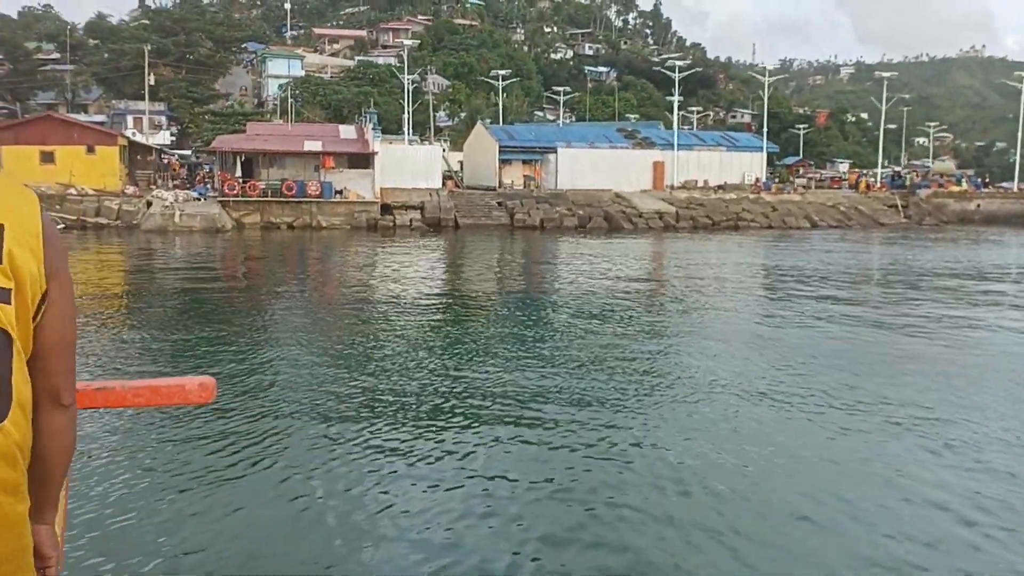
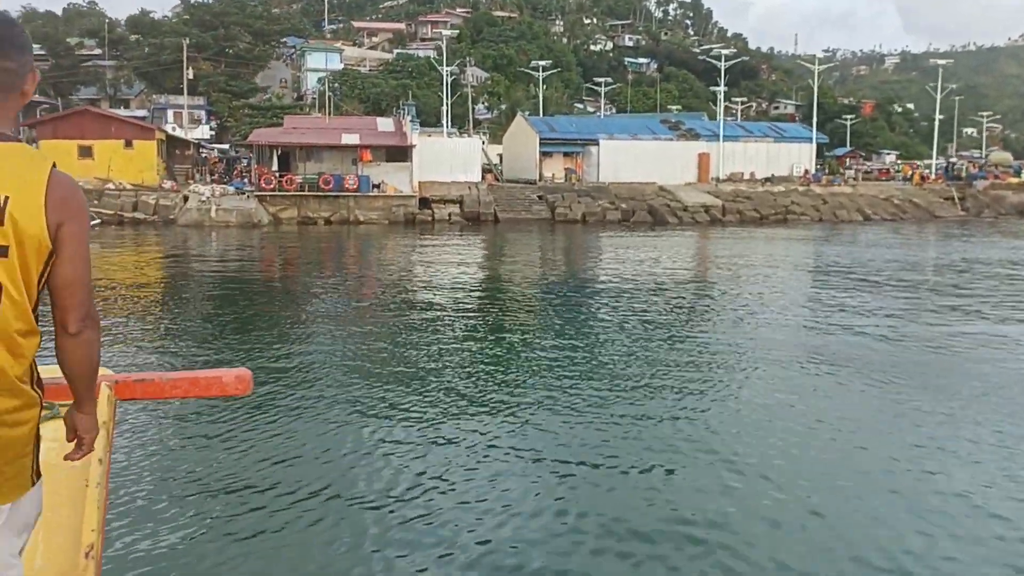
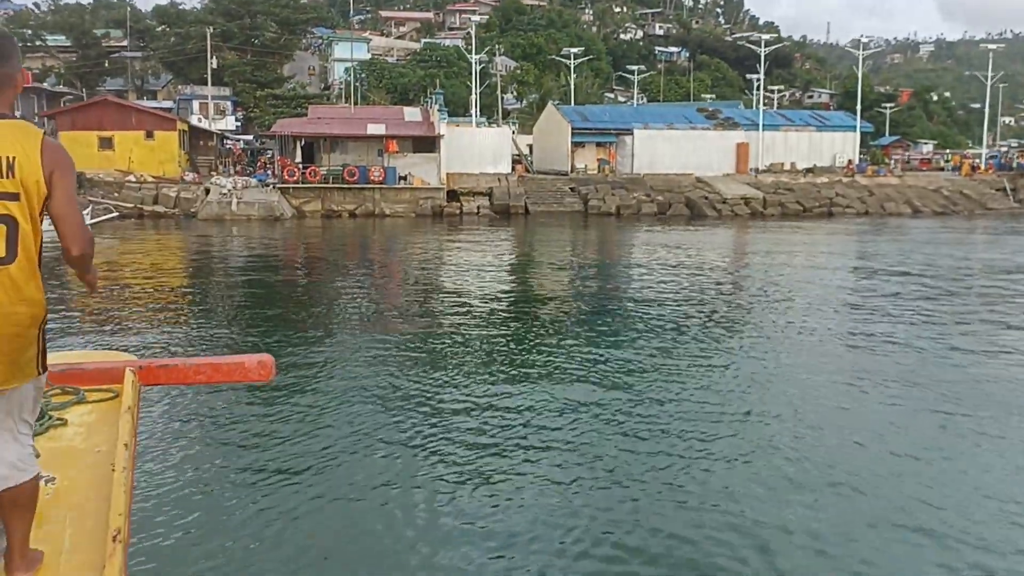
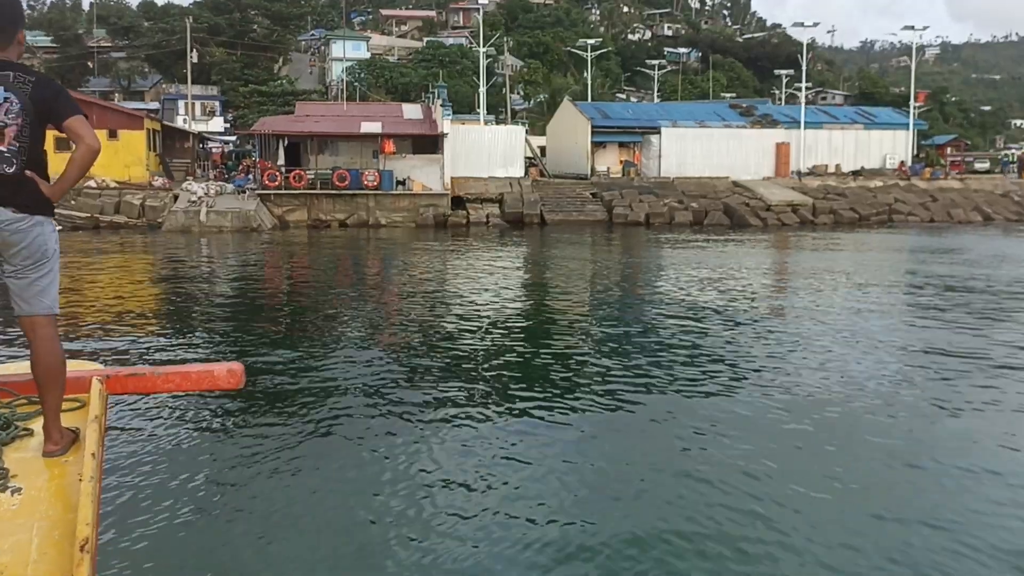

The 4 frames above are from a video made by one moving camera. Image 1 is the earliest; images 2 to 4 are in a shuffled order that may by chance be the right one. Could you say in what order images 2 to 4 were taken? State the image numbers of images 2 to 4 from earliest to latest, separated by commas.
2, 3, 4
